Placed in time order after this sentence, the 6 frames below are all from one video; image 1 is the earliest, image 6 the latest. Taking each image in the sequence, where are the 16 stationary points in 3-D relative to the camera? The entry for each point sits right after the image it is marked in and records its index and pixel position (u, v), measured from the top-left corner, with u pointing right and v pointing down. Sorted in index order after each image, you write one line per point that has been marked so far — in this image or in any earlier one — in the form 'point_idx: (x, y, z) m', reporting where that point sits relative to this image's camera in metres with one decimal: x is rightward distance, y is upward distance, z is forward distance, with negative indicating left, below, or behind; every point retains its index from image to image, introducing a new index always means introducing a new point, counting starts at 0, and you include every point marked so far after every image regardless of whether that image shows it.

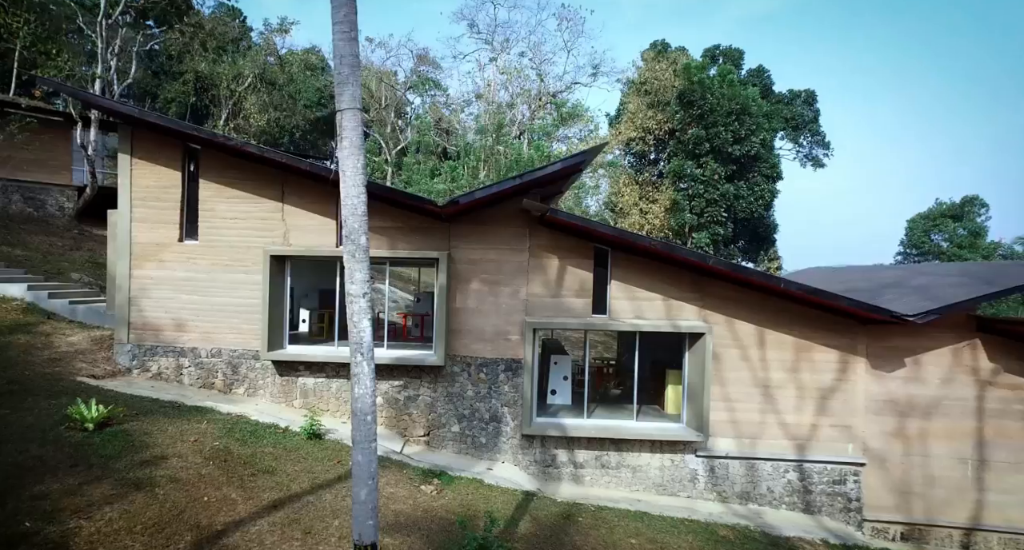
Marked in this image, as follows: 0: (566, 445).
0: (+0.8, -2.8, +9.9) m
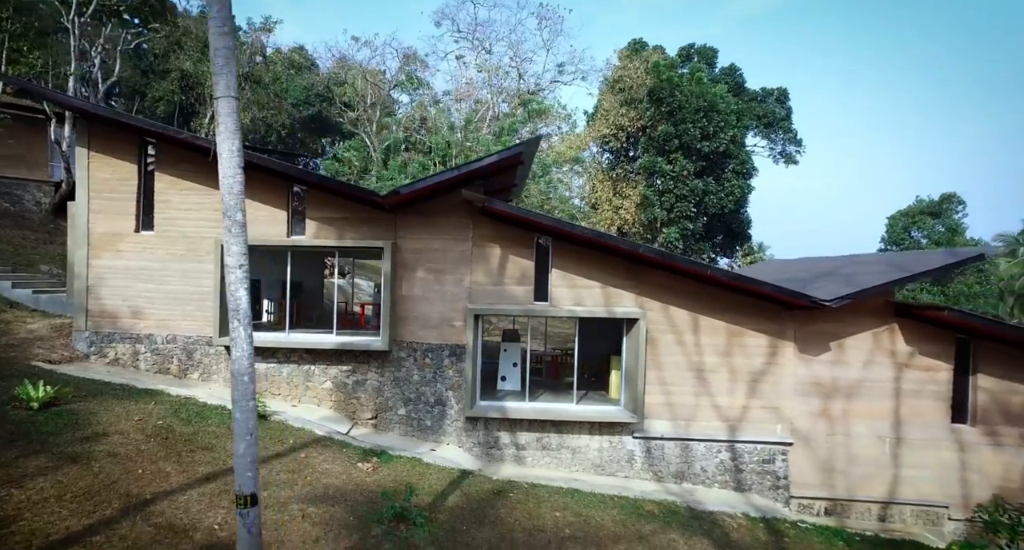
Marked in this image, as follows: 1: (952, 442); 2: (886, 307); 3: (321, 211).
0: (-0.1, -2.6, +10.3) m
1: (+7.1, -2.7, +9.9) m
2: (+6.1, -0.5, +9.9) m
3: (-3.3, +1.1, +10.3) m
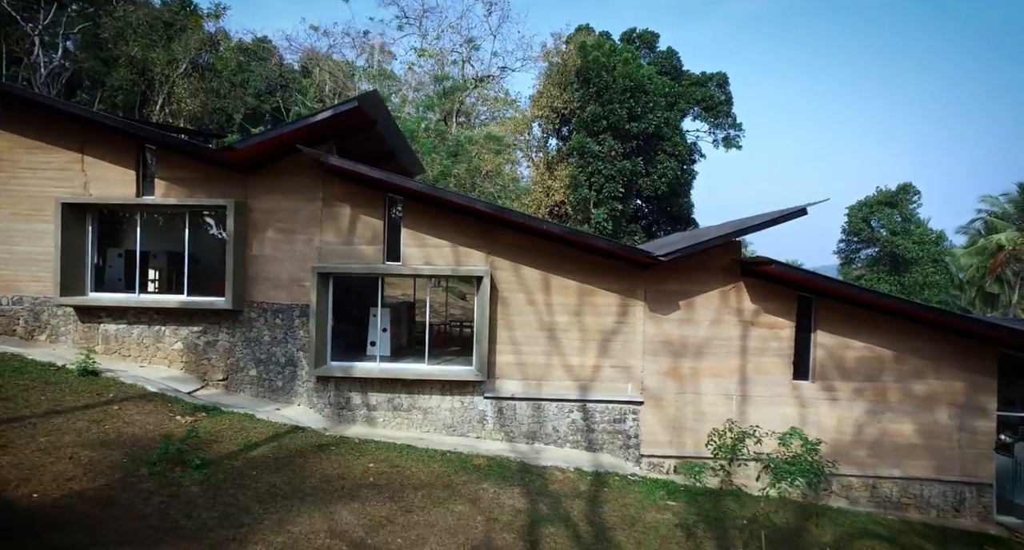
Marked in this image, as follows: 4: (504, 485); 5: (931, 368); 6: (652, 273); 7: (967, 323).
0: (-2.6, -1.9, +10.2) m
1: (+4.7, -2.0, +10.0) m
2: (+3.7, +0.2, +10.0) m
3: (-5.8, +1.8, +10.2) m
4: (-0.1, -2.8, +8.0) m
5: (+6.8, -1.5, +9.8) m
6: (+2.3, 0.0, +10.0) m
7: (+6.8, -0.7, +9.2) m
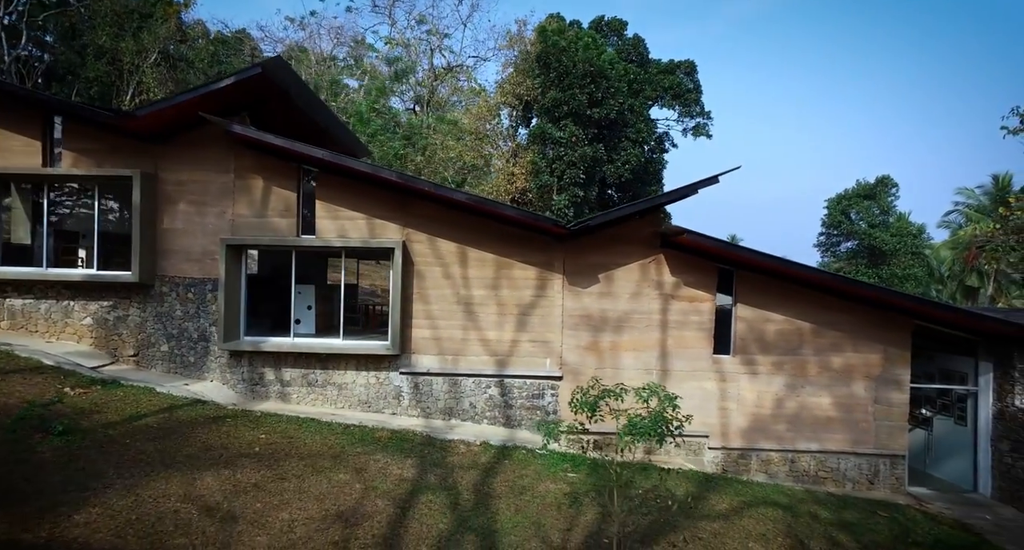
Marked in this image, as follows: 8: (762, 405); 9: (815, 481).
0: (-4.0, -1.5, +10.0) m
1: (+3.3, -1.6, +9.8) m
2: (+2.3, +0.6, +9.8) m
3: (-7.2, +2.2, +9.9) m
4: (-1.5, -2.3, +7.8) m
5: (+5.4, -1.1, +9.7) m
6: (+0.9, +0.5, +9.8) m
7: (+5.4, -0.2, +9.1) m
8: (+4.1, -2.1, +9.8) m
9: (+4.9, -3.3, +9.8) m
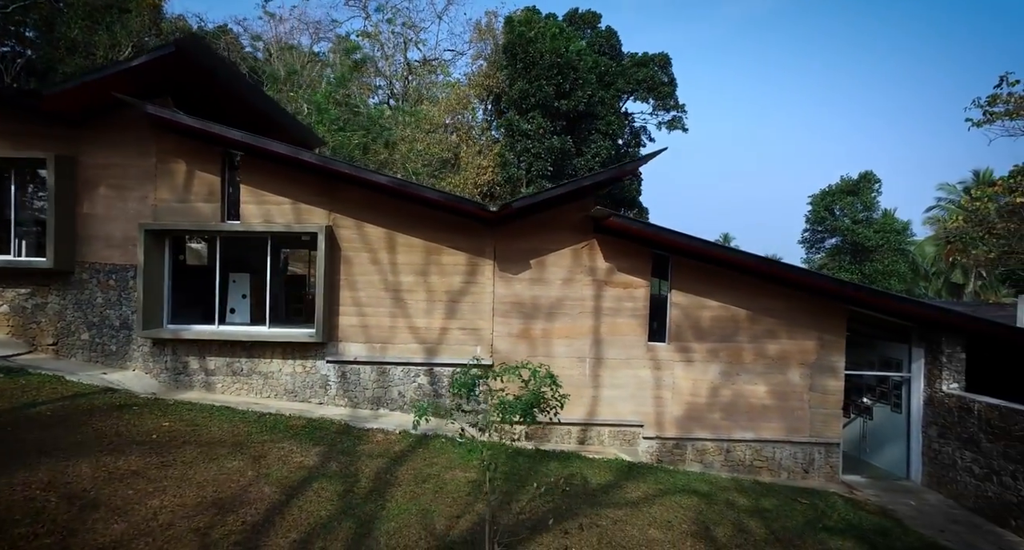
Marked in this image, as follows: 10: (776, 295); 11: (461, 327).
0: (-5.1, -1.2, +9.7) m
1: (+2.2, -1.4, +9.6) m
2: (+1.2, +0.8, +9.6) m
3: (-8.3, +2.4, +9.7) m
4: (-2.6, -2.1, +7.6) m
5: (+4.3, -0.8, +9.5) m
6: (-0.2, +0.7, +9.6) m
7: (+4.3, 0.0, +8.9) m
8: (+2.9, -1.9, +9.6) m
9: (+3.8, -3.1, +9.6) m
10: (+4.2, -0.3, +9.5) m
11: (-0.8, -0.8, +9.6) m
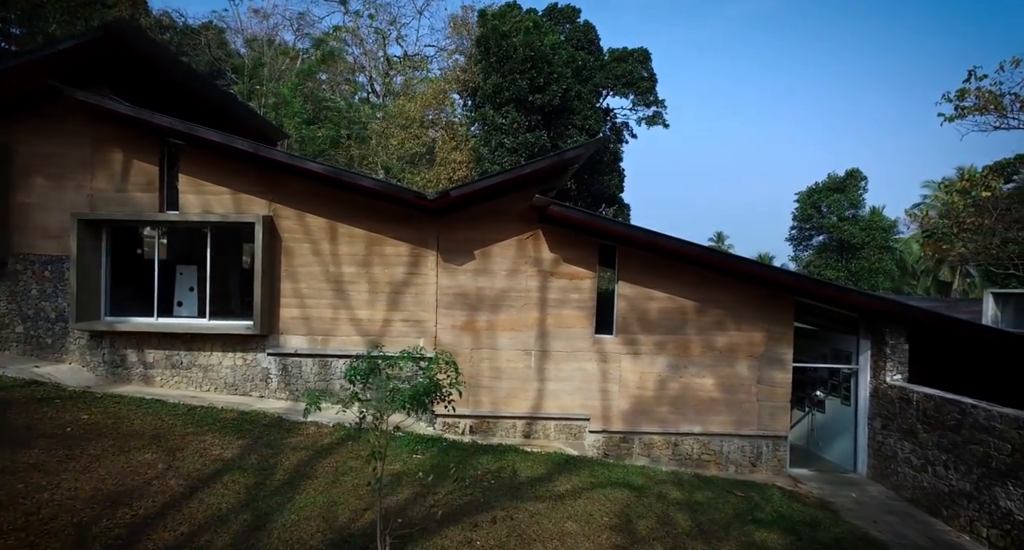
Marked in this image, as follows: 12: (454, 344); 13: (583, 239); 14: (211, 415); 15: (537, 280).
0: (-6.0, -1.1, +9.5) m
1: (+1.3, -1.2, +9.4) m
2: (+0.3, +1.0, +9.4) m
3: (-9.2, +2.6, +9.4) m
4: (-3.4, -2.0, +7.4) m
5: (+3.4, -0.7, +9.4) m
6: (-1.1, +0.8, +9.4) m
7: (+3.4, +0.1, +8.7) m
8: (+2.1, -1.7, +9.4) m
9: (+2.9, -3.0, +9.4) m
10: (+3.3, -0.2, +9.4) m
11: (-1.7, -0.7, +9.5) m
12: (-0.9, -1.1, +9.4) m
13: (+1.1, +0.6, +9.4) m
14: (-4.0, -1.9, +8.1) m
15: (+0.4, -0.1, +9.4) m
